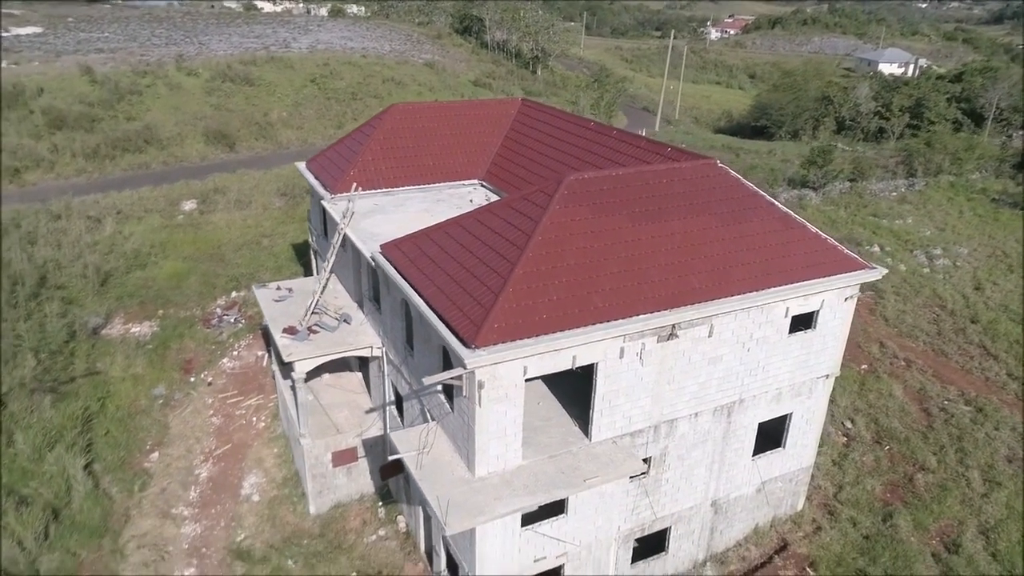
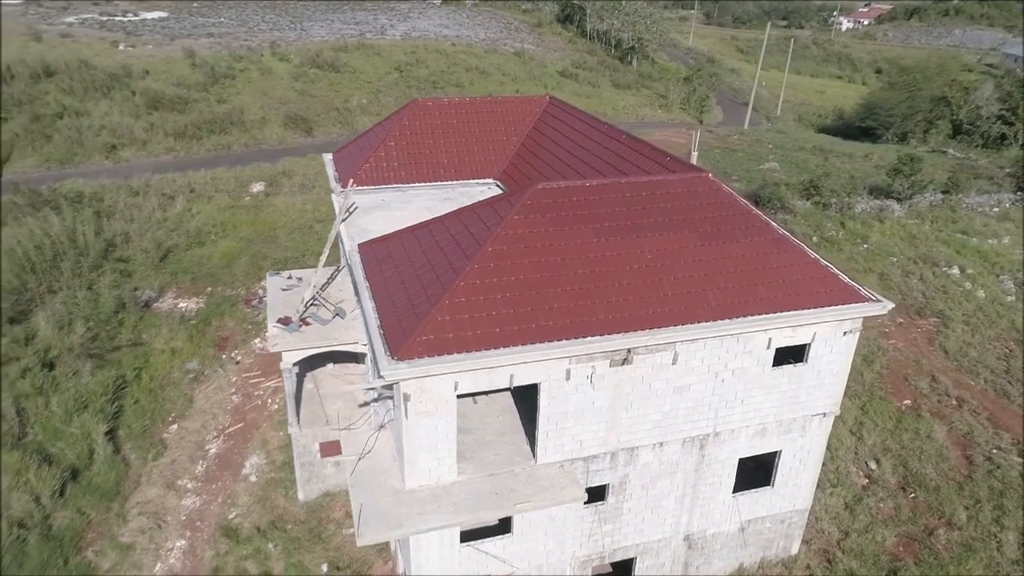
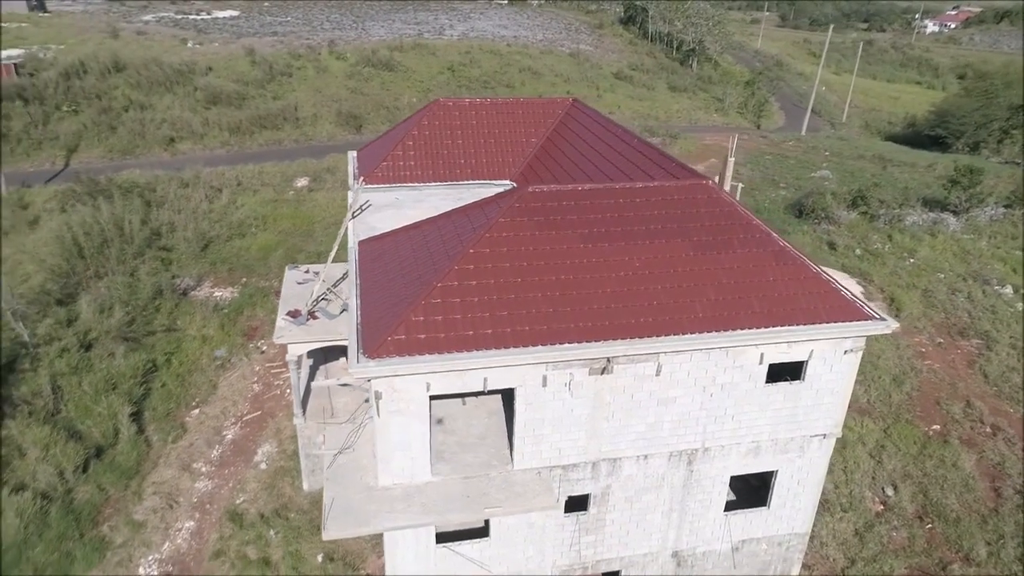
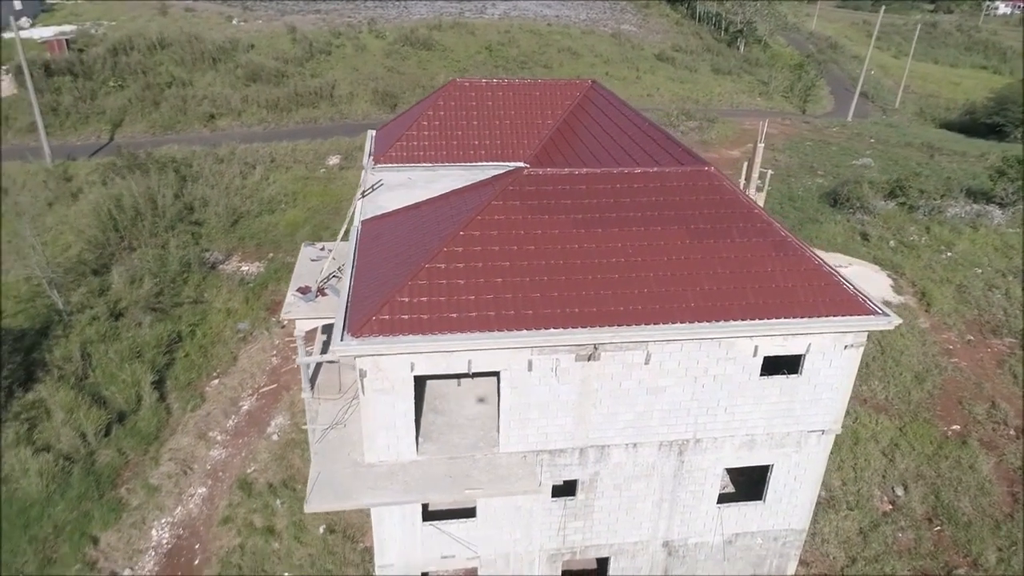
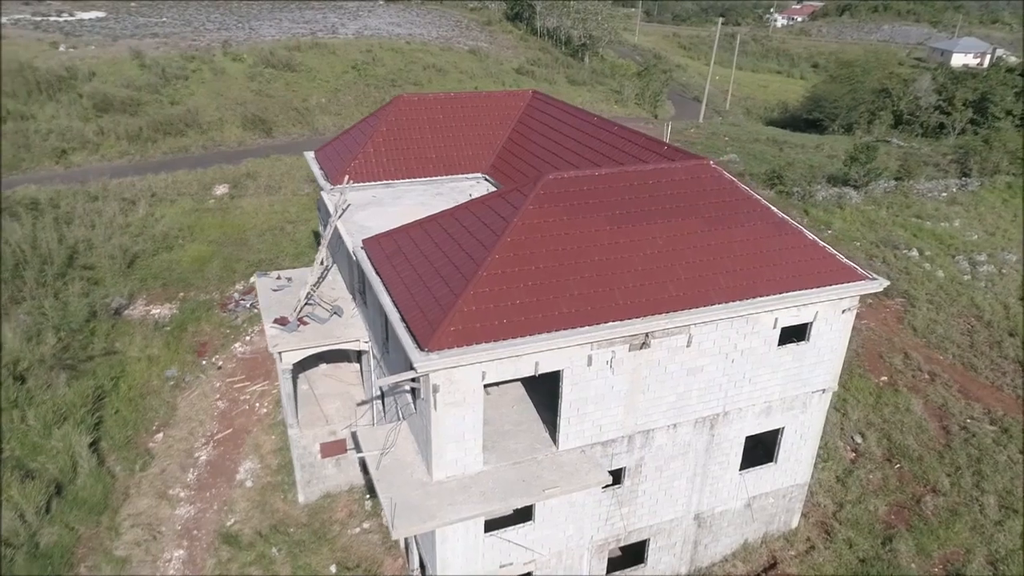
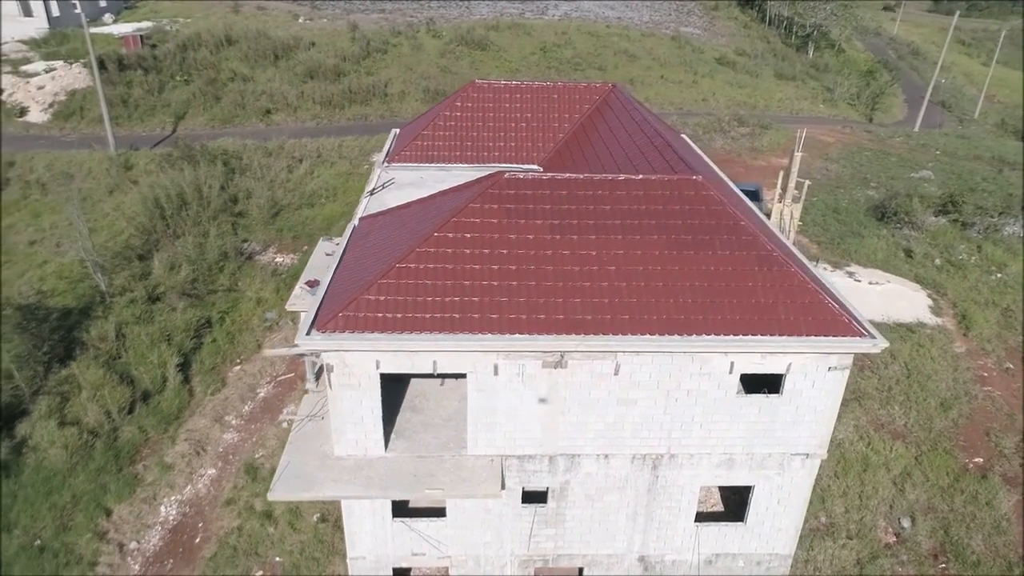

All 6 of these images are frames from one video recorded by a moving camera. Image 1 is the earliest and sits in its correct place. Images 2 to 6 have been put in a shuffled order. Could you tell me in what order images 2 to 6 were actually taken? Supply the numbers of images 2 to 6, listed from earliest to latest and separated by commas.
5, 2, 3, 4, 6
